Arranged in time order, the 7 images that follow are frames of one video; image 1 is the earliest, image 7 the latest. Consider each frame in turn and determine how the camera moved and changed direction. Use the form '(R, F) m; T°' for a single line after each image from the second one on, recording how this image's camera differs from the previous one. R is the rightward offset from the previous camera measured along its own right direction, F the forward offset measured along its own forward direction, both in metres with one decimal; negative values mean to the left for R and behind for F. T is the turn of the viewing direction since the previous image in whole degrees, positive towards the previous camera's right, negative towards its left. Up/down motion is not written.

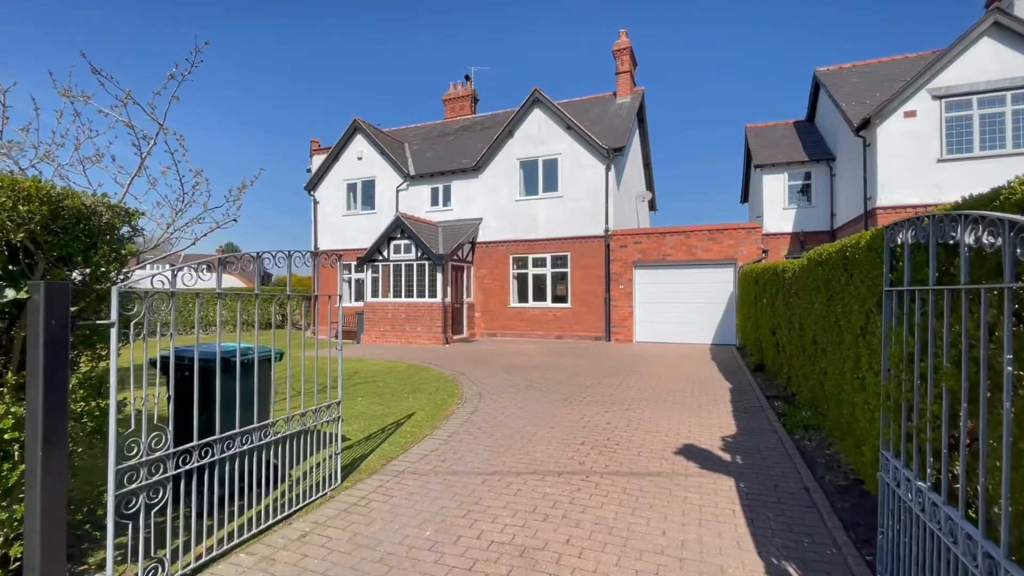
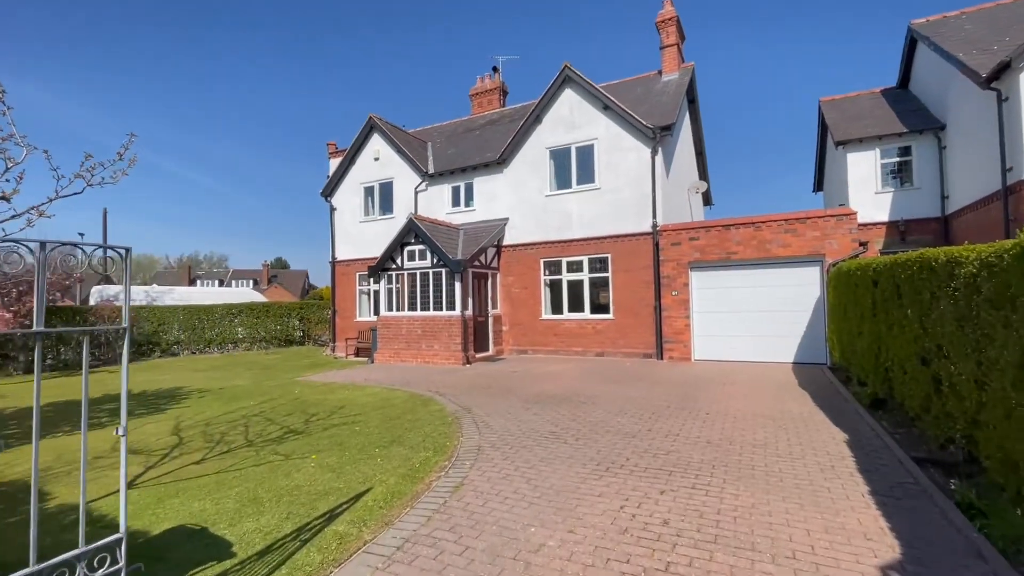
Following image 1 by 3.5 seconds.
(+0.5, +2.6) m; -6°
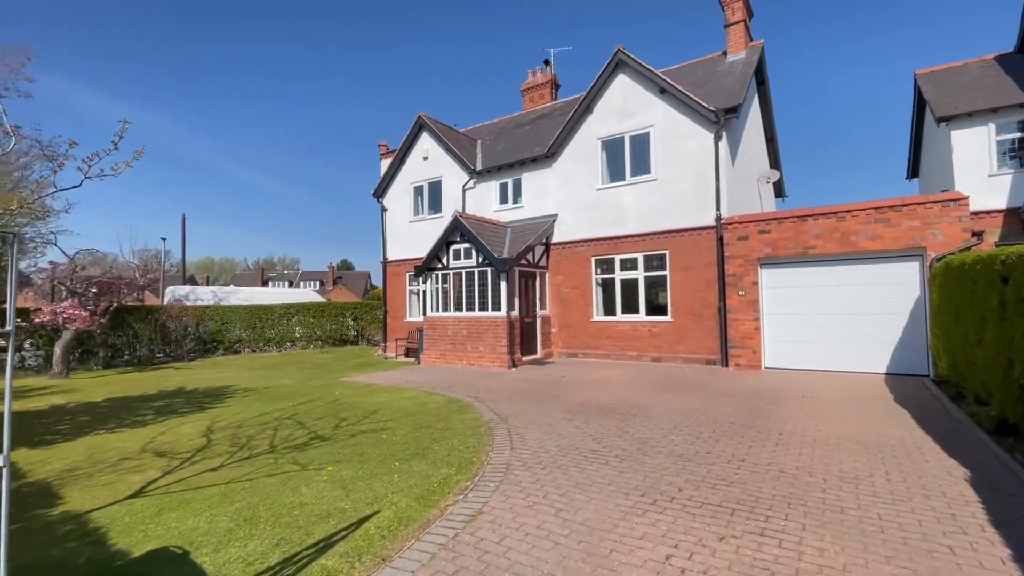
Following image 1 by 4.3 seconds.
(+0.3, +0.8) m; -7°
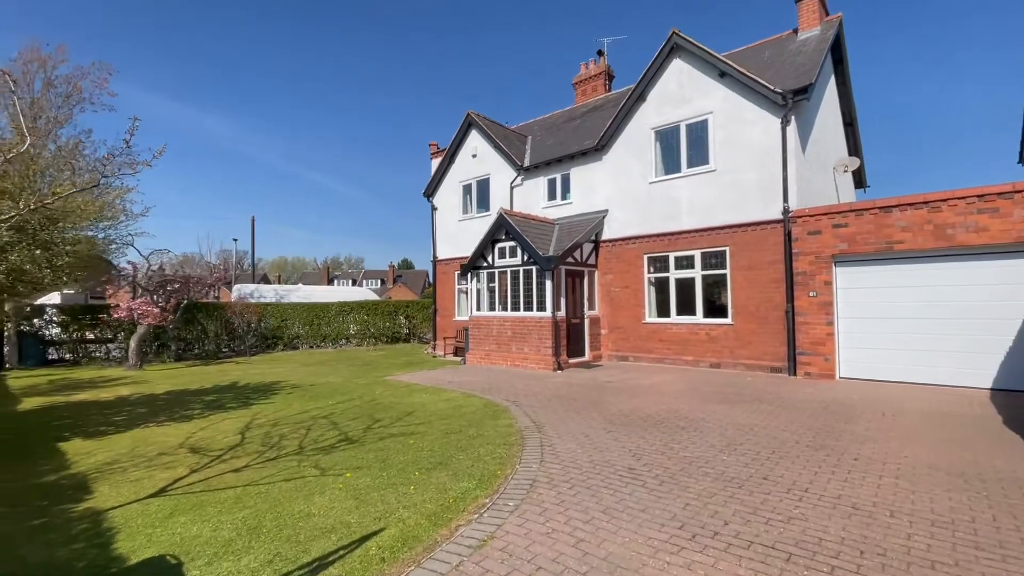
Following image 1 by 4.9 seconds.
(+0.4, +0.5) m; -7°
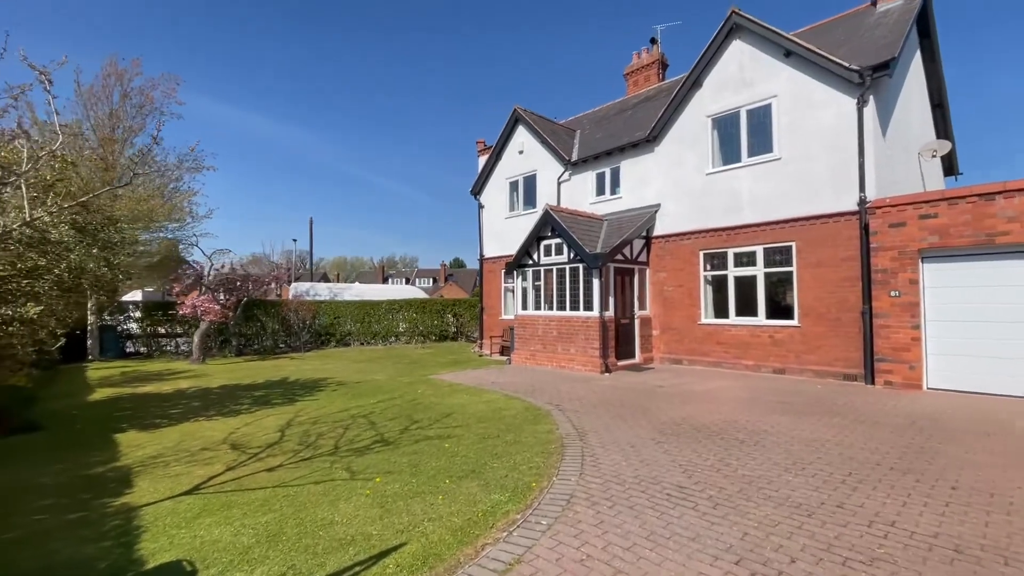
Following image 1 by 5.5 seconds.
(+0.2, +0.4) m; -6°
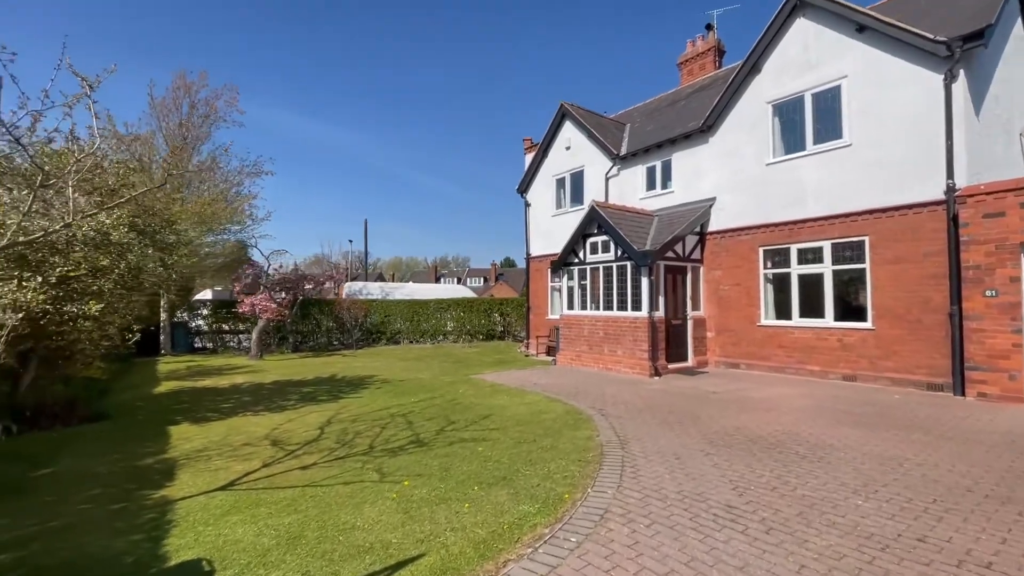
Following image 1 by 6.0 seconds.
(+0.2, +0.3) m; -6°
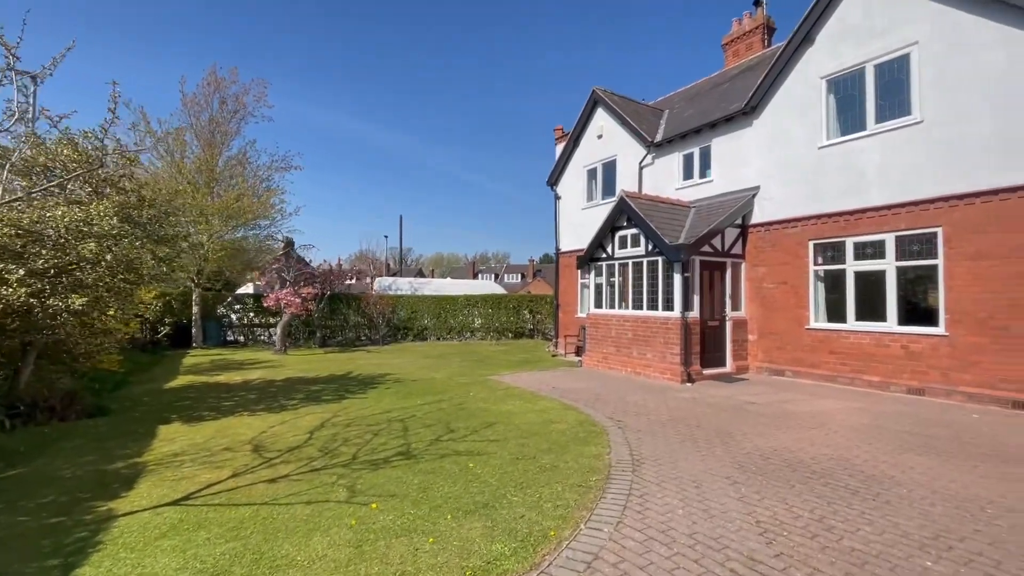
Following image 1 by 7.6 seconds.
(+0.6, +0.8) m; -5°
